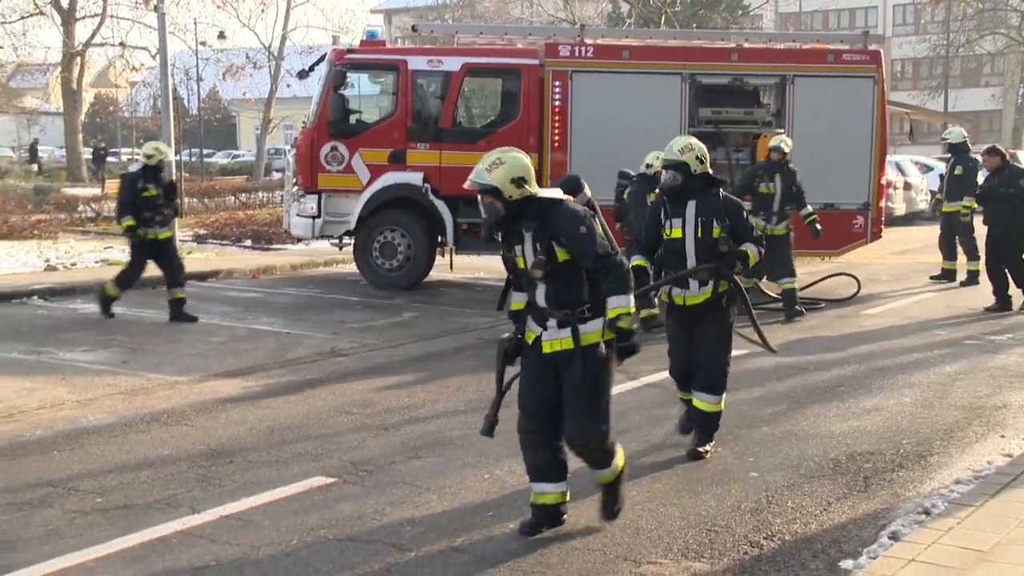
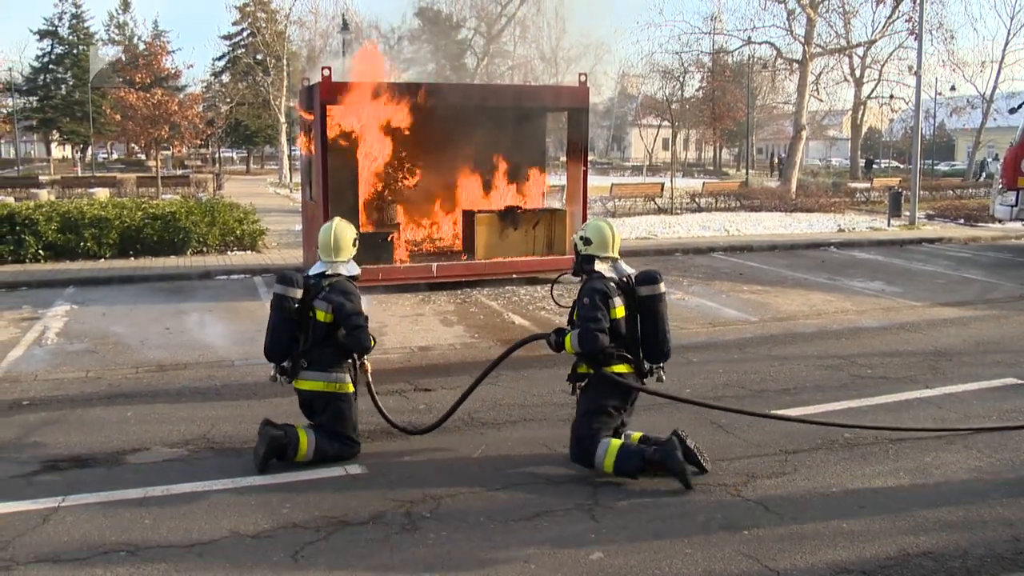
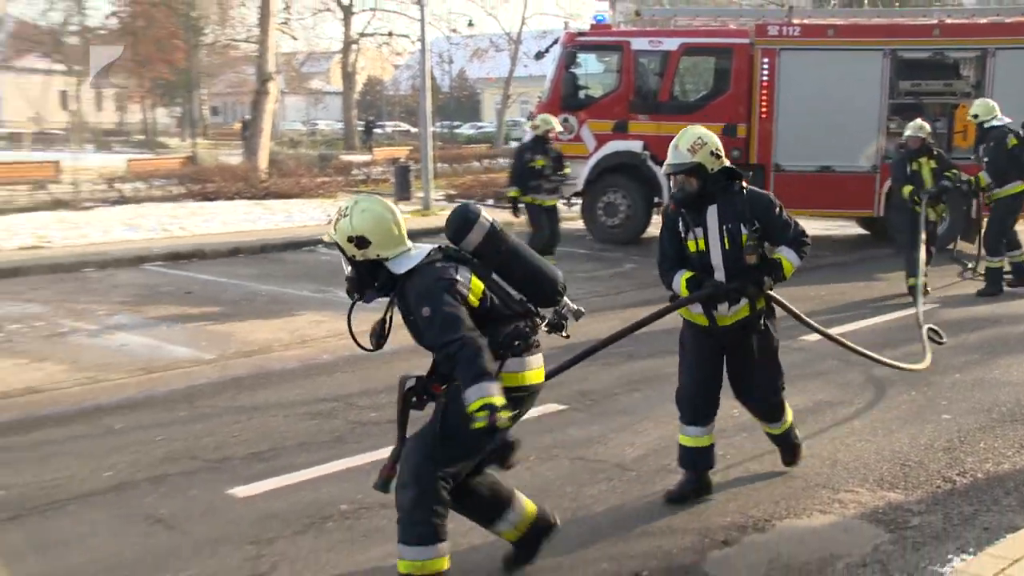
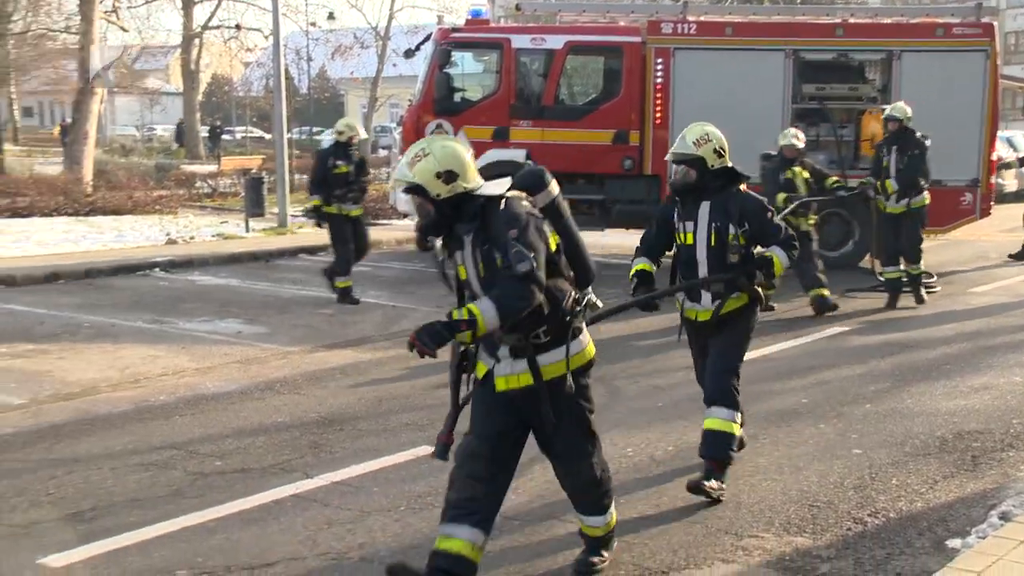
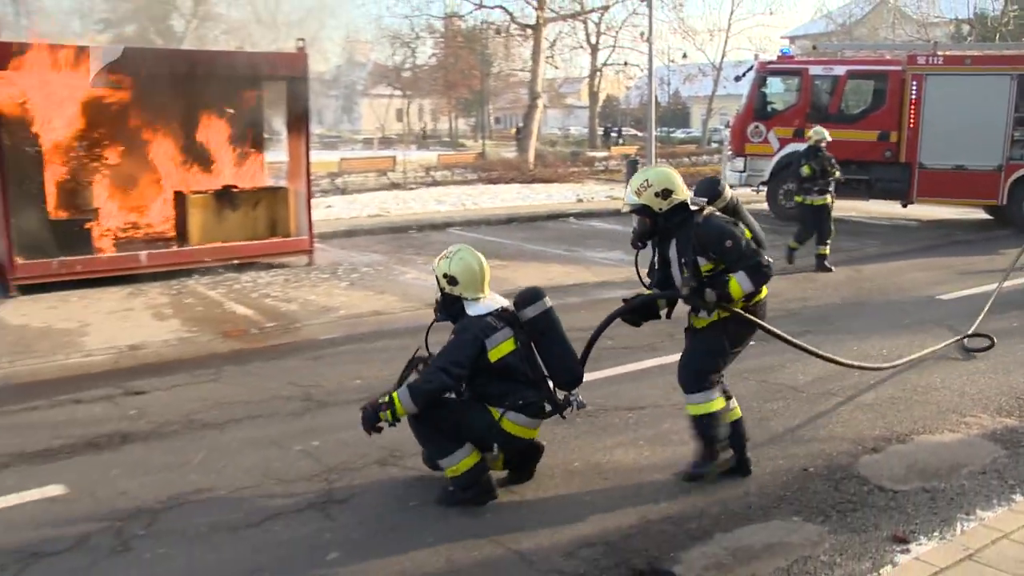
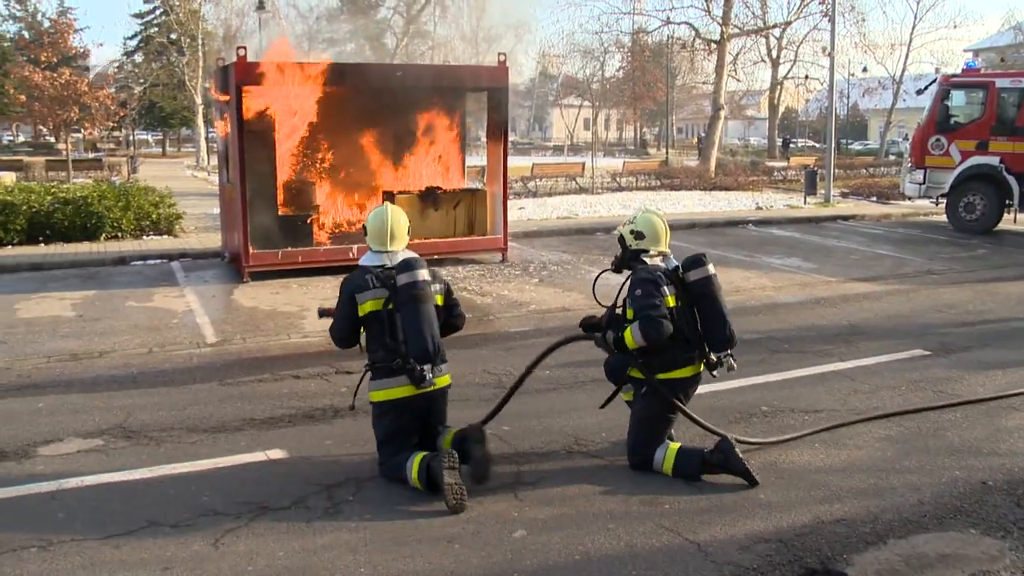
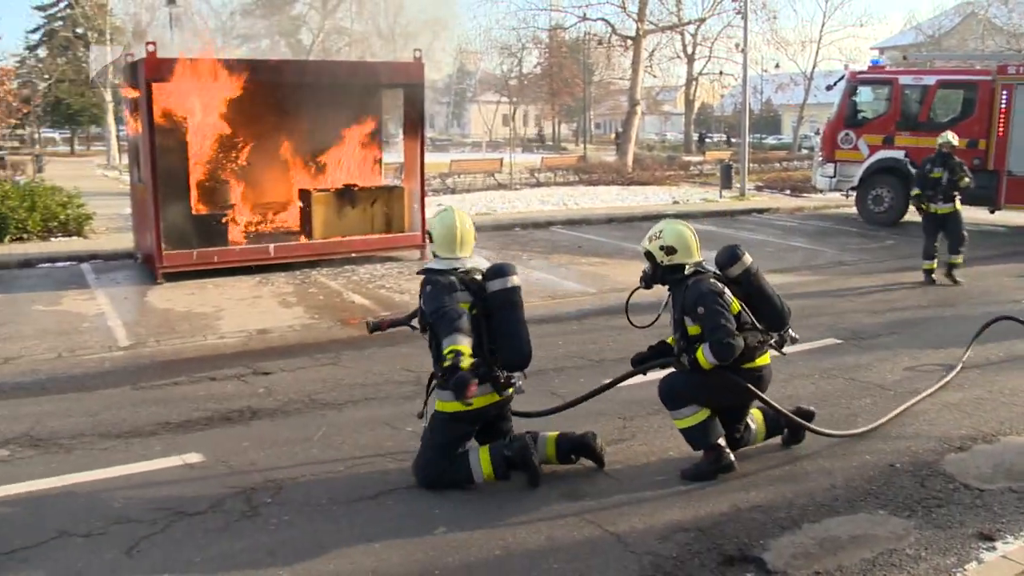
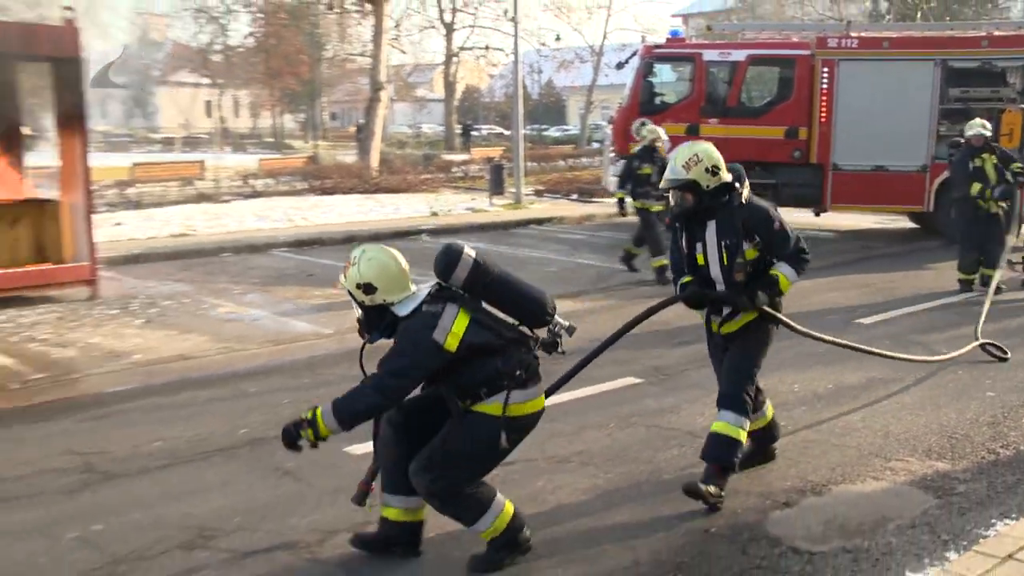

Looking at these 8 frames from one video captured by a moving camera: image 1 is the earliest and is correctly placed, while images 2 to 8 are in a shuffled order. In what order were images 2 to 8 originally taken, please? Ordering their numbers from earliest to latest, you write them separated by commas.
4, 3, 8, 5, 7, 6, 2
